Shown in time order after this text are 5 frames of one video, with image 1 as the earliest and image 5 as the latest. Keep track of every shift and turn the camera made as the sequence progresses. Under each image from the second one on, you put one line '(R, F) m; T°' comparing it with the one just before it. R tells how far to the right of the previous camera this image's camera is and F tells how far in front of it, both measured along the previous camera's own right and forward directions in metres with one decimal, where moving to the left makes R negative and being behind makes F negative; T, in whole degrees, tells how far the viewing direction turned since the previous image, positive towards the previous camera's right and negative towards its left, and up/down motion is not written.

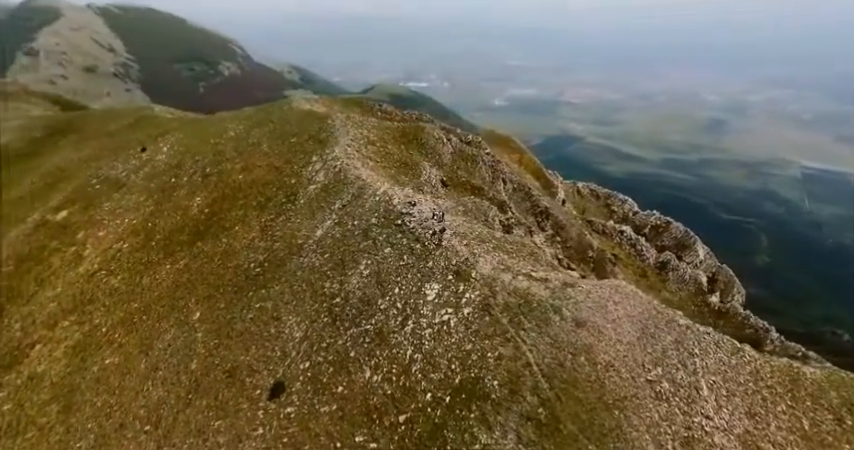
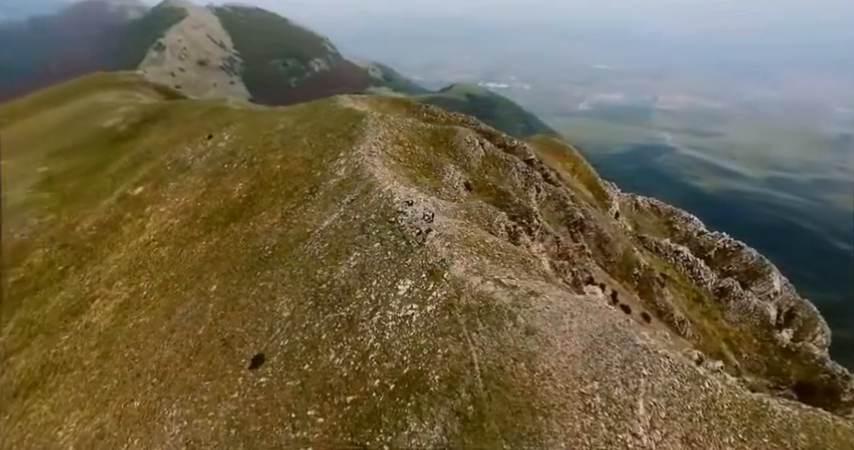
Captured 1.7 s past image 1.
(+3.5, -0.7) m; -7°
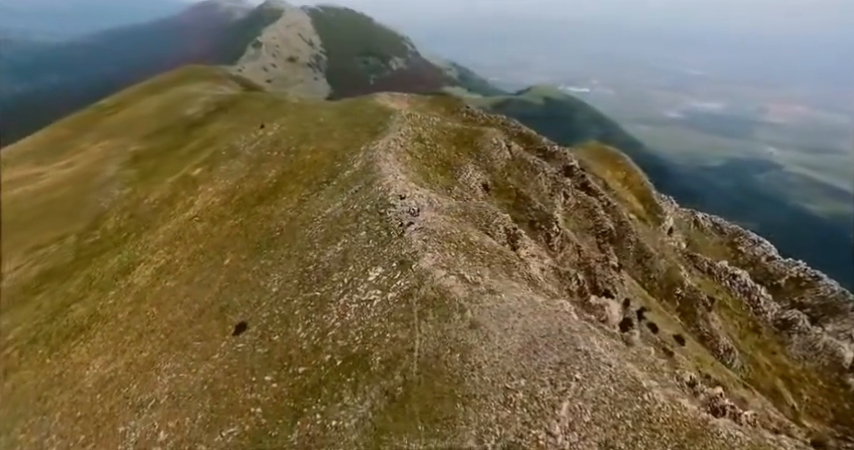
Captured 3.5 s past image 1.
(+3.8, -0.6) m; -7°
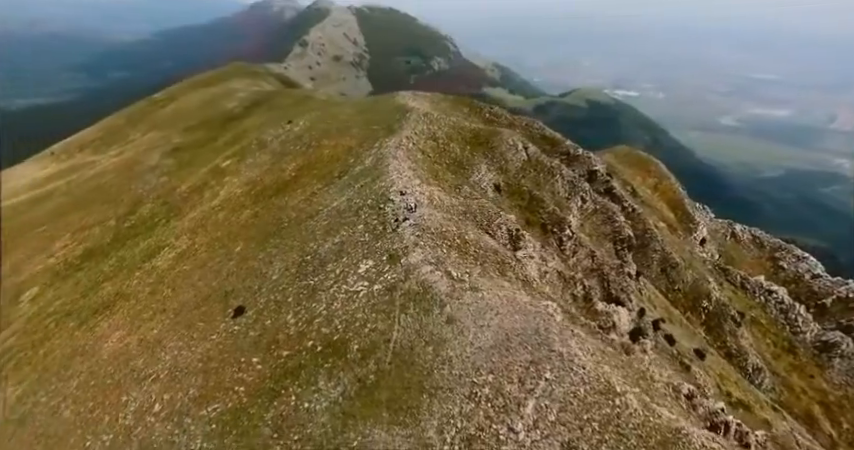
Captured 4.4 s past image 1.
(+1.8, -0.3) m; -4°
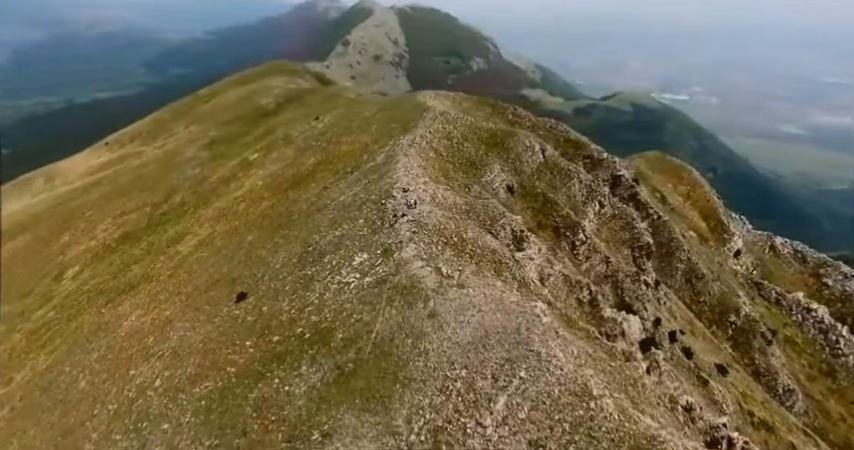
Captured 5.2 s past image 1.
(+1.6, -0.3) m; -4°
